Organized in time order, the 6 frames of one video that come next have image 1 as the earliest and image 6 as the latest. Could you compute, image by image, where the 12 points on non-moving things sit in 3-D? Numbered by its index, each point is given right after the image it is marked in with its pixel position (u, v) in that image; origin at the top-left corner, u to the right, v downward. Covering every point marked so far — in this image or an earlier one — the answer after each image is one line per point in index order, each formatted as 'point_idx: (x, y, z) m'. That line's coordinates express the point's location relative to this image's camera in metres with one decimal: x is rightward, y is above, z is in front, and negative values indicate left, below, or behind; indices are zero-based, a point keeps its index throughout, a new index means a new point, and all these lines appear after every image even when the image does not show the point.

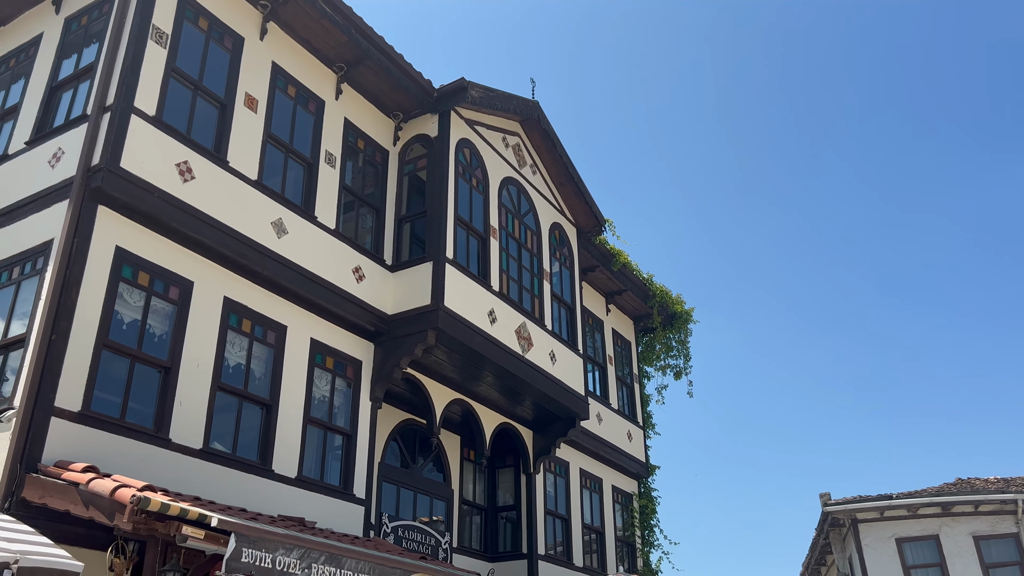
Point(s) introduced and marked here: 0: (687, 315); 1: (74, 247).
0: (+4.0, -0.6, +19.4) m
1: (-4.0, +0.4, +7.9) m
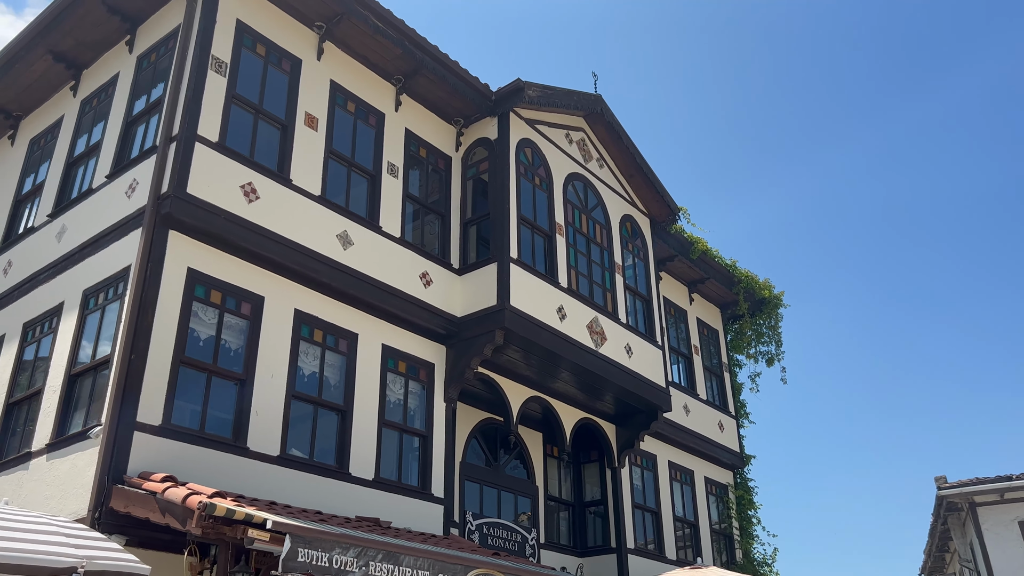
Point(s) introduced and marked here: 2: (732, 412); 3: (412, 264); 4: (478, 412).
0: (+5.8, -0.3, +18.9) m
1: (-3.5, +0.2, +8.4) m
2: (+4.5, -2.6, +18.0) m
3: (-1.3, +0.3, +11.2) m
4: (-0.5, -1.8, +13.0) m
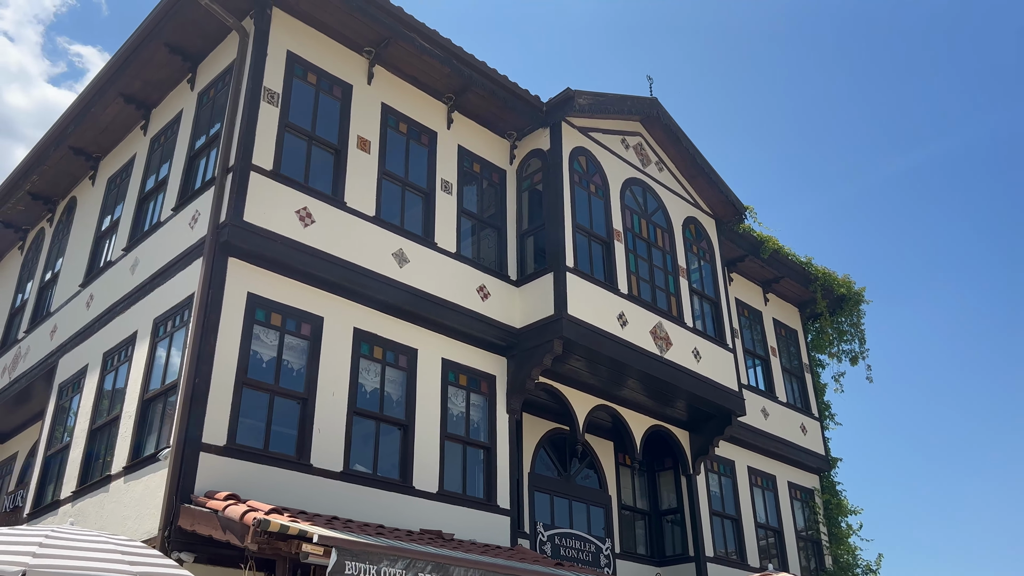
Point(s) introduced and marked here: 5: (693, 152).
0: (+7.3, -0.2, +18.3) m
1: (-3.0, -0.1, +8.8) m
2: (+6.1, -2.5, +17.4) m
3: (-0.6, +0.1, +11.4) m
4: (+0.5, -2.0, +13.0) m
5: (+3.0, +2.3, +14.6) m
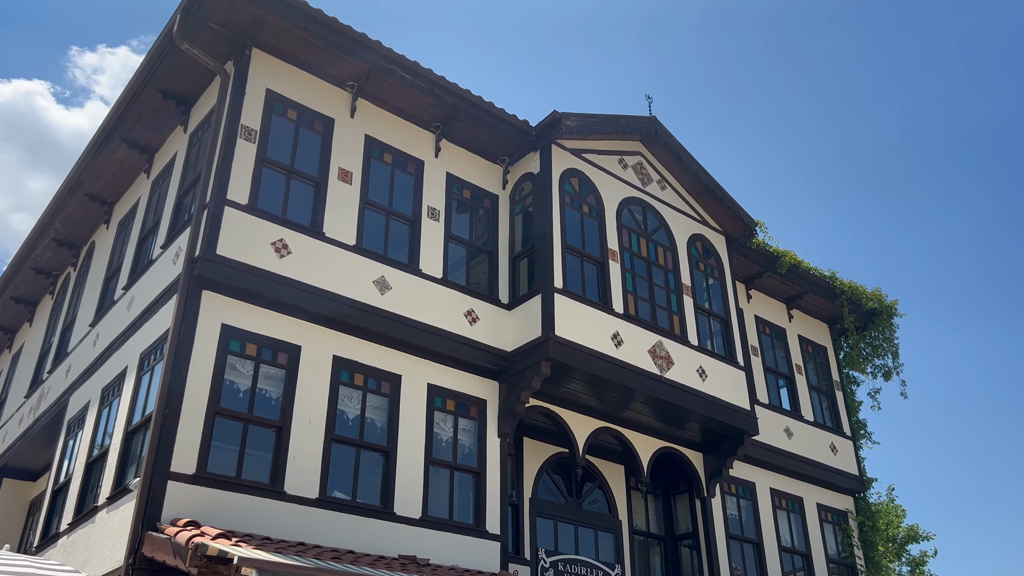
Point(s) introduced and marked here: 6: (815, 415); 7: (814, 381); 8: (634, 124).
0: (+7.7, -0.4, +17.6) m
1: (-3.4, -0.4, +9.0) m
2: (+6.5, -2.8, +16.8) m
3: (-0.7, -0.2, +11.4) m
4: (+0.5, -2.3, +12.8) m
5: (+3.0, +2.0, +14.4) m
6: (+5.7, -2.4, +16.4) m
7: (+5.8, -1.8, +16.9) m
8: (+1.9, +2.6, +13.8) m
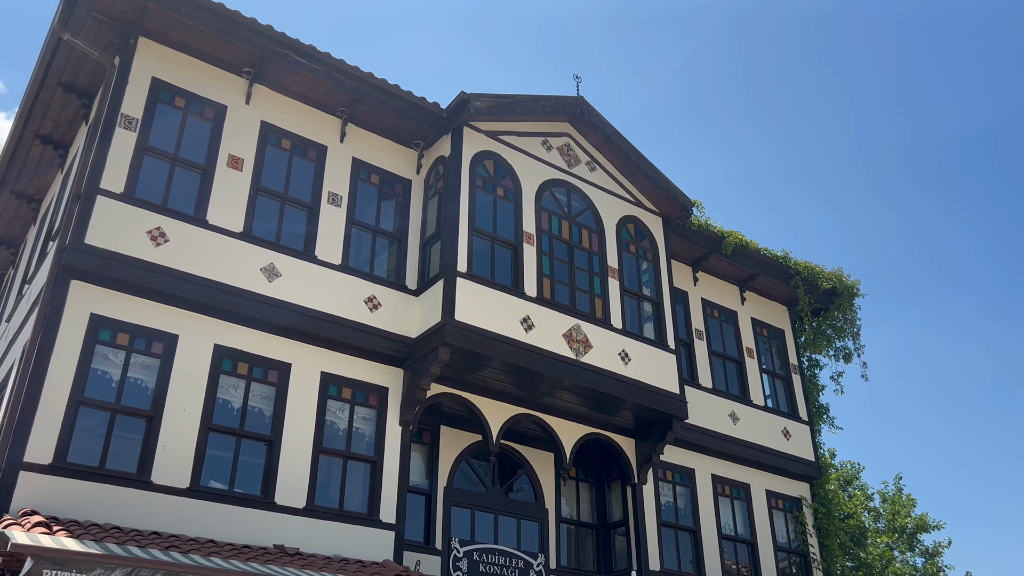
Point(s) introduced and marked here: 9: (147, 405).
0: (+6.6, 0.0, +17.1) m
1: (-4.8, -0.3, +8.9) m
2: (+5.5, -2.4, +16.3) m
3: (-2.0, 0.0, +11.2) m
4: (-0.6, -2.1, +12.6) m
5: (+1.8, +2.2, +14.0) m
6: (+4.7, -2.0, +16.0) m
7: (+4.8, -1.4, +16.4) m
8: (+0.7, +2.8, +13.5) m
9: (-3.8, -1.2, +9.2) m
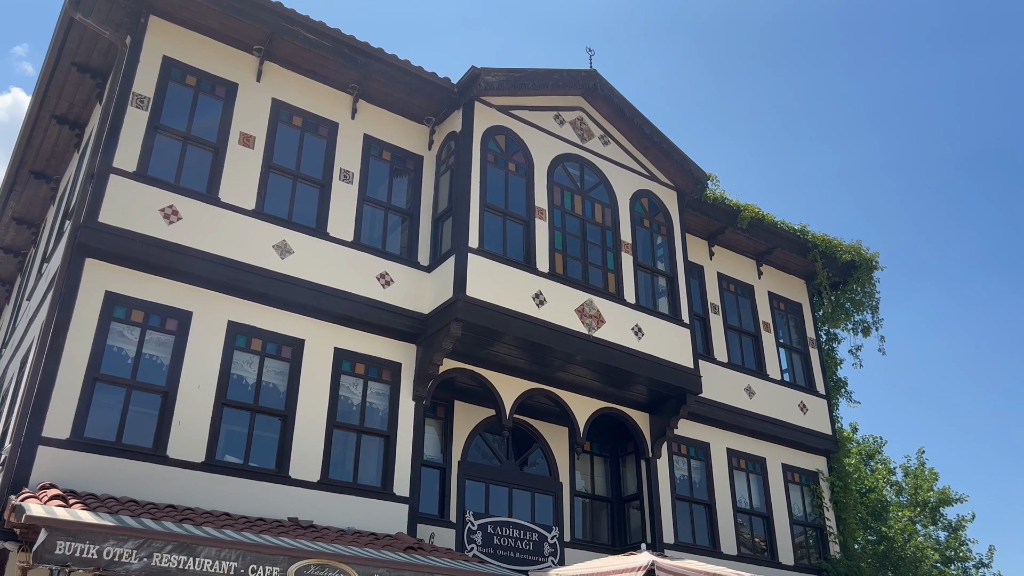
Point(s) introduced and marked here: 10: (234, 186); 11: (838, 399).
0: (+6.9, +0.5, +16.9) m
1: (-4.7, -0.1, +9.1) m
2: (+5.8, -1.9, +16.2) m
3: (-1.8, +0.3, +11.3) m
4: (-0.4, -1.8, +12.7) m
5: (+2.1, +2.7, +13.9) m
6: (+5.0, -1.6, +15.9) m
7: (+5.1, -0.9, +16.3) m
8: (+0.9, +3.2, +13.4) m
9: (-3.7, -1.0, +9.3) m
10: (-3.3, +1.2, +10.6) m
11: (+6.2, -2.1, +16.6) m
